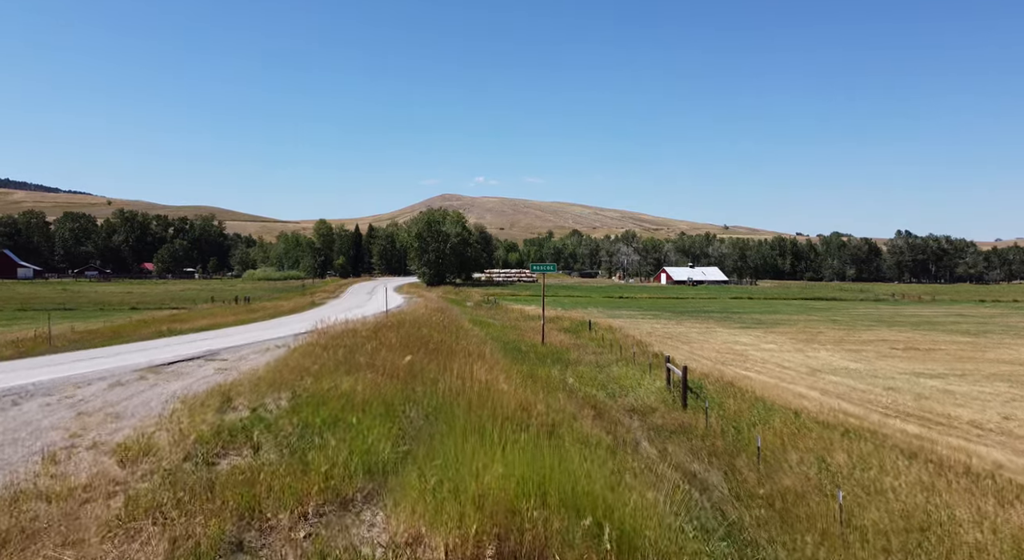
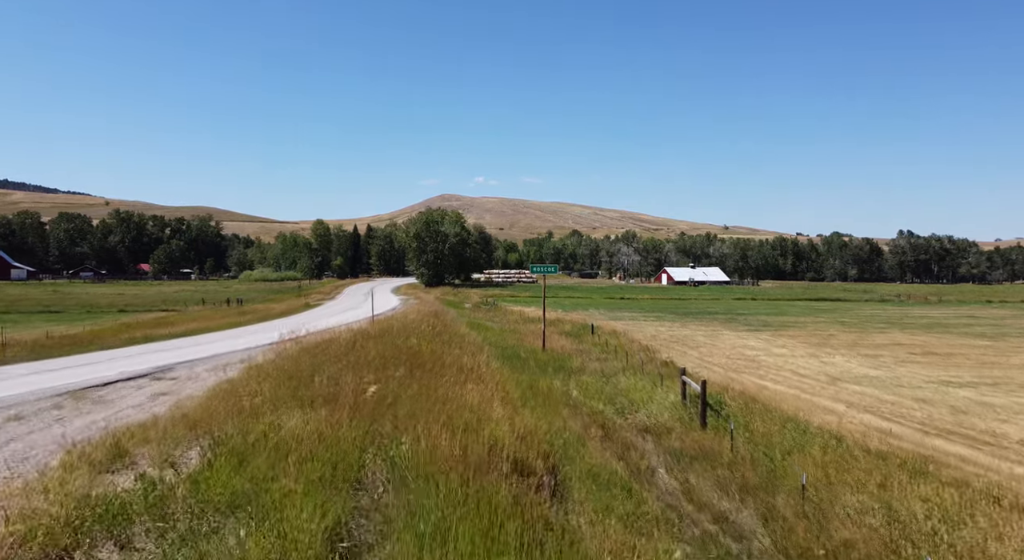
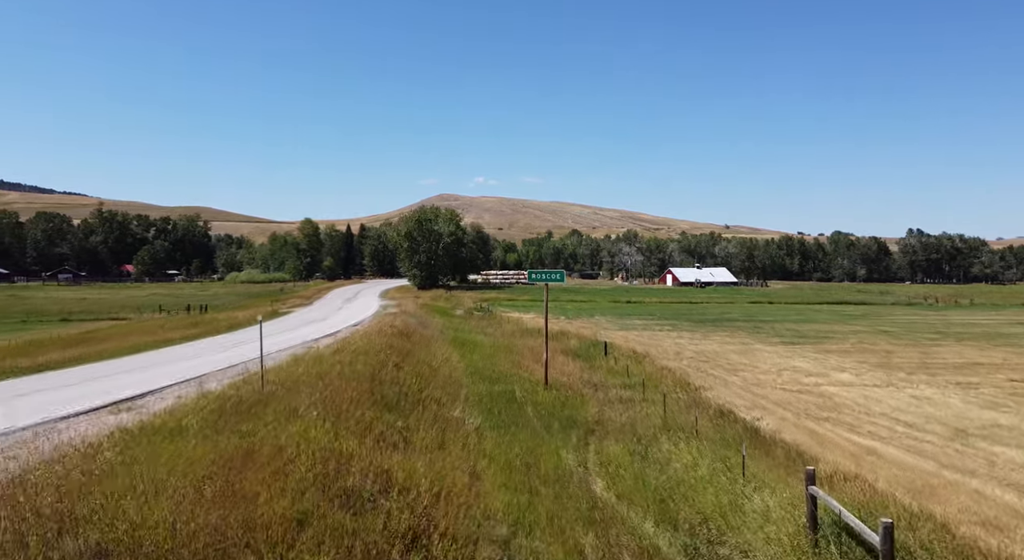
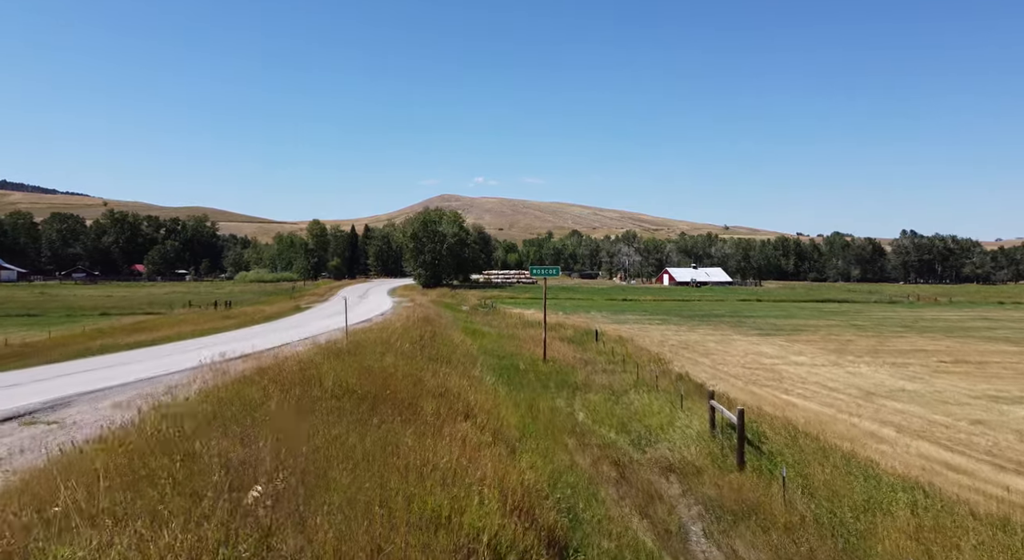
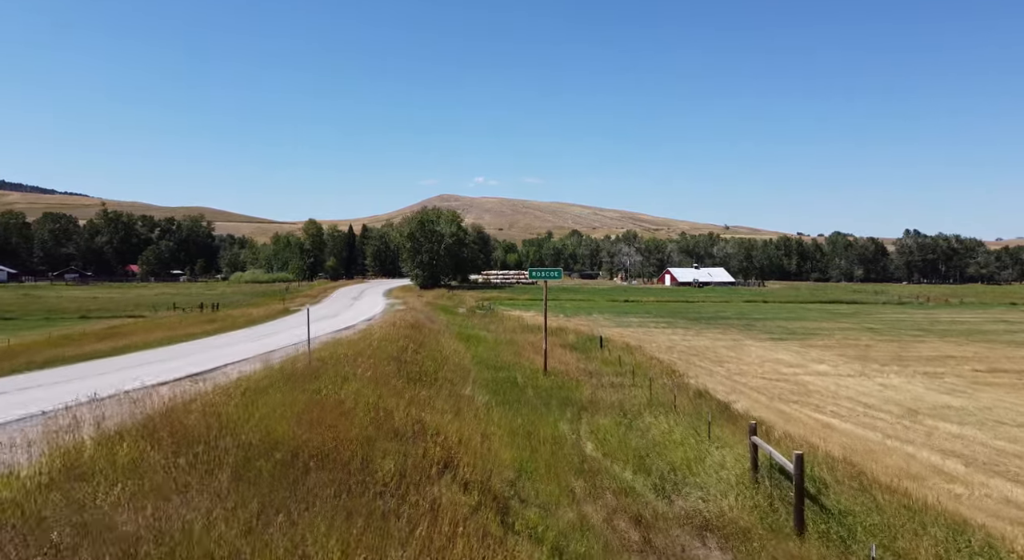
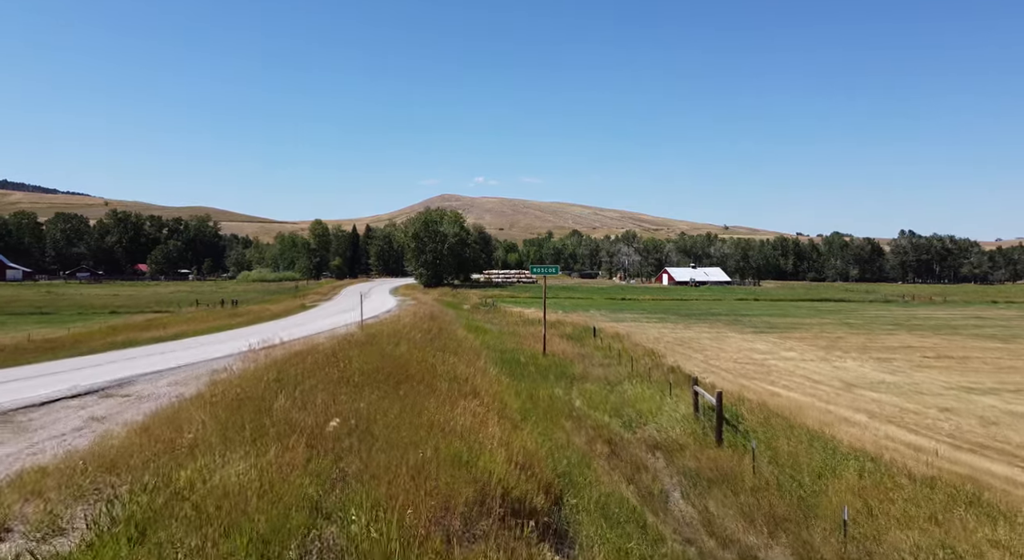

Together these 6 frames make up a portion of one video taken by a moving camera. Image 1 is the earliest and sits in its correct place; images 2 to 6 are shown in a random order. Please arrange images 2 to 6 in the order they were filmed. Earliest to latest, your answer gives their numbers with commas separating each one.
2, 6, 4, 5, 3
